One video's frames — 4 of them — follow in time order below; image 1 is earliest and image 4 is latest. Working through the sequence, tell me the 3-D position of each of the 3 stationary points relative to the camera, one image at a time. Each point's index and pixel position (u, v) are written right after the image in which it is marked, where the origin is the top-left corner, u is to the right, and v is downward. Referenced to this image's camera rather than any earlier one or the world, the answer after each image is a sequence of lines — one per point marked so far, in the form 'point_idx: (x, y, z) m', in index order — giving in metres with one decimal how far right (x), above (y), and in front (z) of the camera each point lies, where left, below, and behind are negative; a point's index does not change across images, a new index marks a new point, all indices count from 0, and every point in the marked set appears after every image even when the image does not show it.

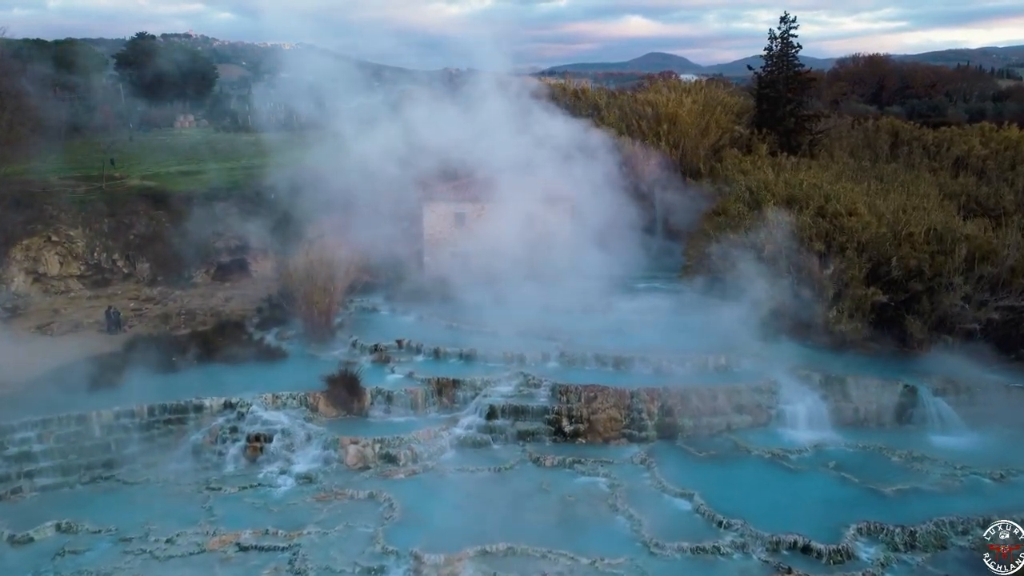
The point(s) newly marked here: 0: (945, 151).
0: (+11.3, +3.6, +19.9) m
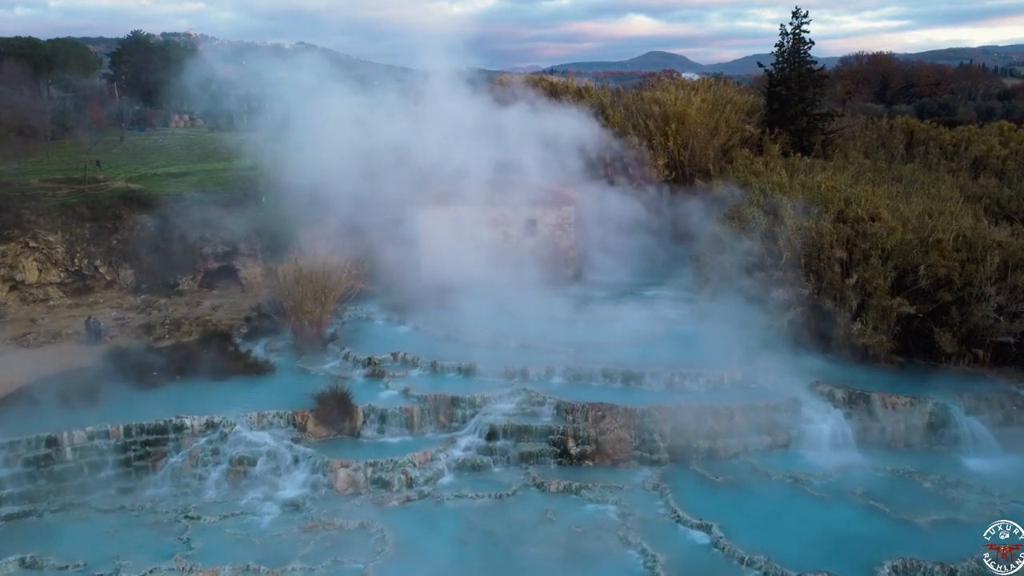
0: (+11.3, +3.5, +19.1) m
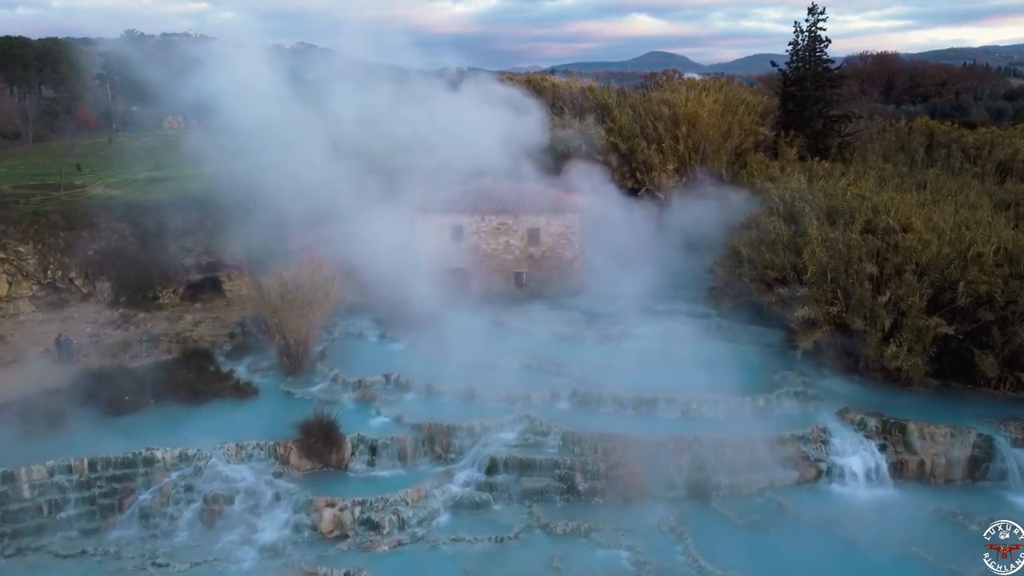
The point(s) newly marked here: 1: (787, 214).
0: (+11.4, +3.2, +18.2) m
1: (+4.7, +1.3, +13.1) m
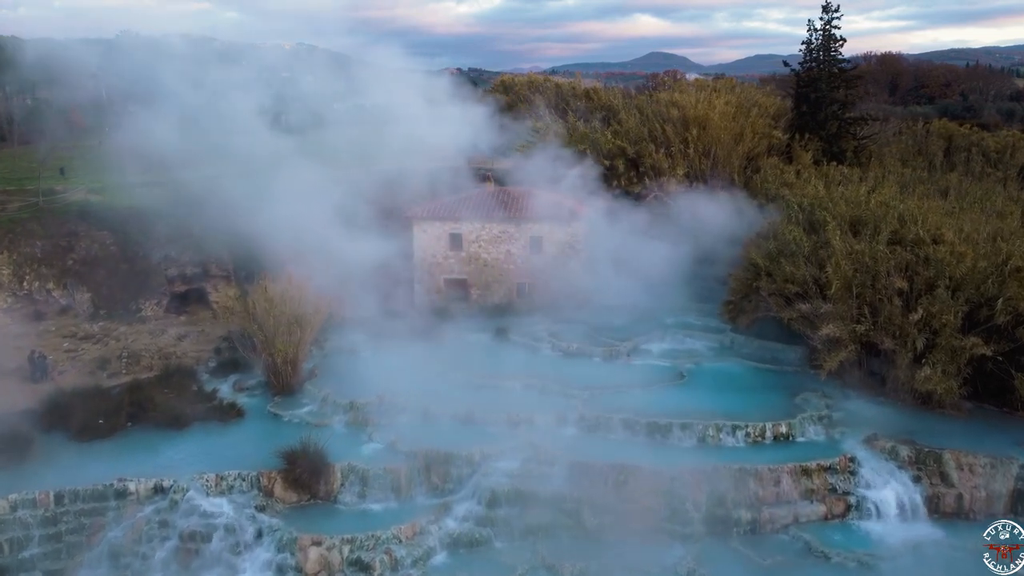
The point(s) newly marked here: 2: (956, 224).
0: (+11.4, +3.0, +17.4) m
1: (+4.8, +1.1, +12.3) m
2: (+6.6, +0.9, +11.3) m
